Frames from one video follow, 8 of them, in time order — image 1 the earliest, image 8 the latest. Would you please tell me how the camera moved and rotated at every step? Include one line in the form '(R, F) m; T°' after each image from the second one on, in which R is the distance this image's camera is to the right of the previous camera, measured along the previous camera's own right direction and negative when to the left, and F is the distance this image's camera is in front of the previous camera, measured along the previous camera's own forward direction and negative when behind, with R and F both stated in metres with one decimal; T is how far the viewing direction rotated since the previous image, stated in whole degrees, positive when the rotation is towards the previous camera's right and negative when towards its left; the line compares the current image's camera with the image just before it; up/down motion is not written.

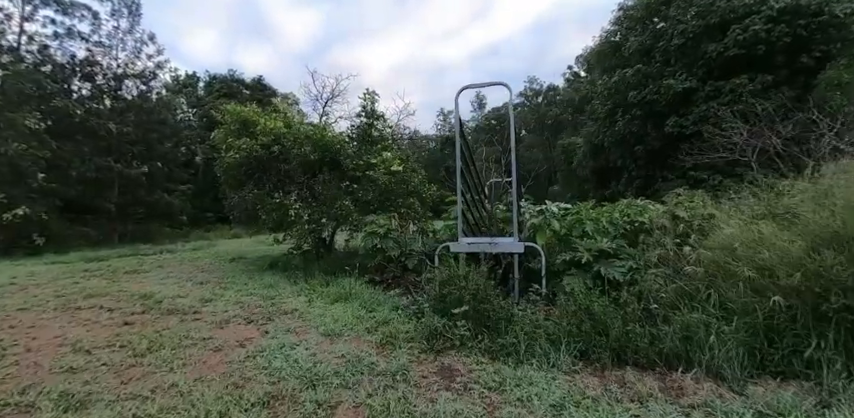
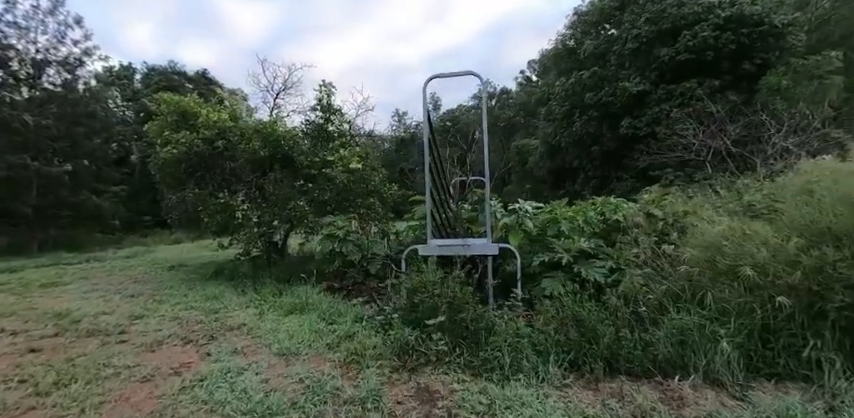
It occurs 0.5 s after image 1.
(-0.1, +0.4) m; +5°
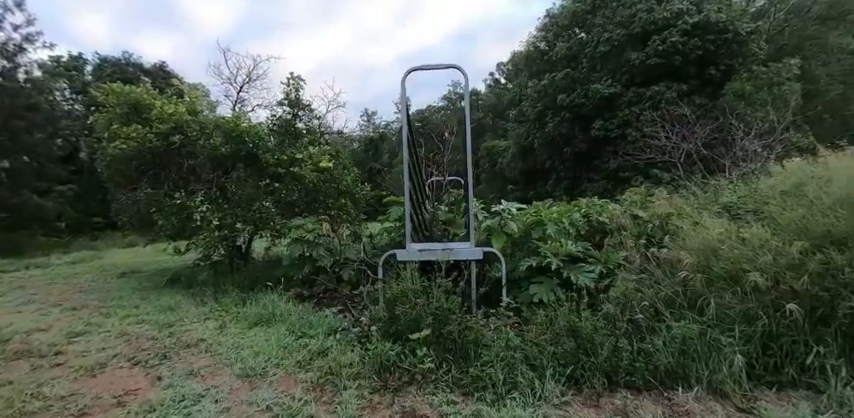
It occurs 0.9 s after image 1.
(-0.1, +0.3) m; +4°
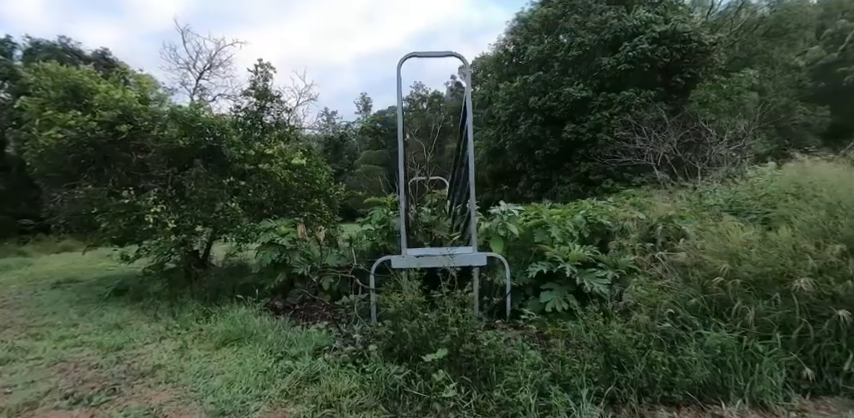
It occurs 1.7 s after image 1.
(-0.3, +0.4) m; +5°
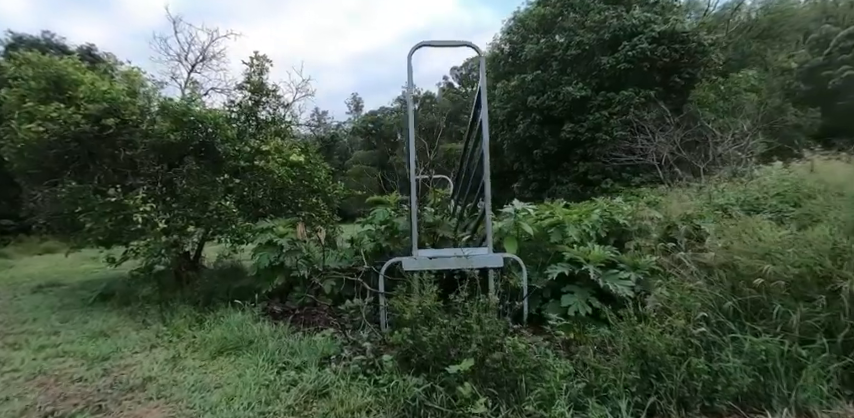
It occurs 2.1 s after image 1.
(-0.1, +0.2) m; +1°
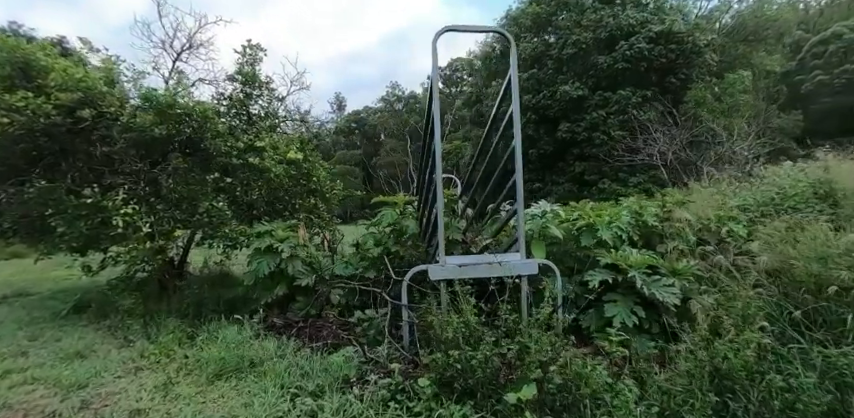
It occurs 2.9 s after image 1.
(-0.3, +0.3) m; +2°
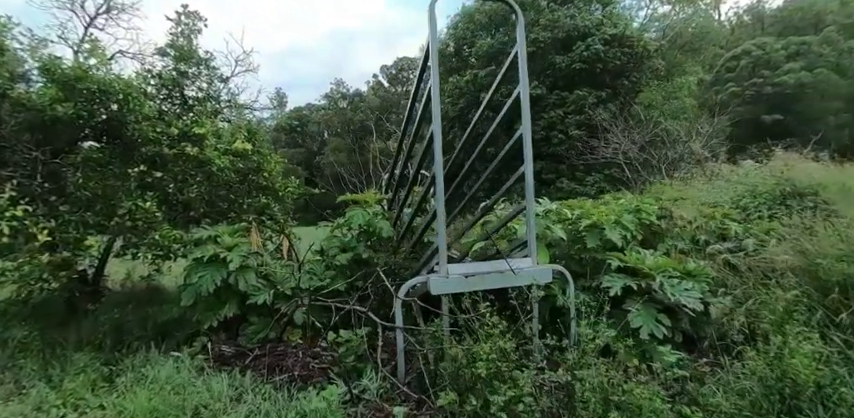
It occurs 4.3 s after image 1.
(-0.3, +0.6) m; +7°
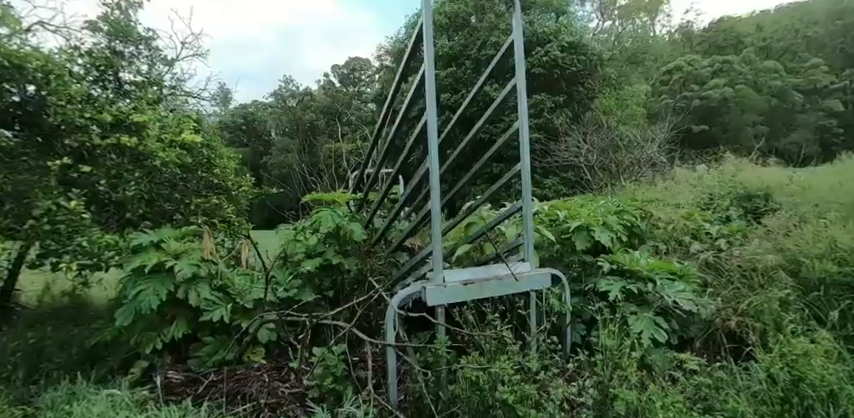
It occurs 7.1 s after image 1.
(-0.2, +0.3) m; +6°
